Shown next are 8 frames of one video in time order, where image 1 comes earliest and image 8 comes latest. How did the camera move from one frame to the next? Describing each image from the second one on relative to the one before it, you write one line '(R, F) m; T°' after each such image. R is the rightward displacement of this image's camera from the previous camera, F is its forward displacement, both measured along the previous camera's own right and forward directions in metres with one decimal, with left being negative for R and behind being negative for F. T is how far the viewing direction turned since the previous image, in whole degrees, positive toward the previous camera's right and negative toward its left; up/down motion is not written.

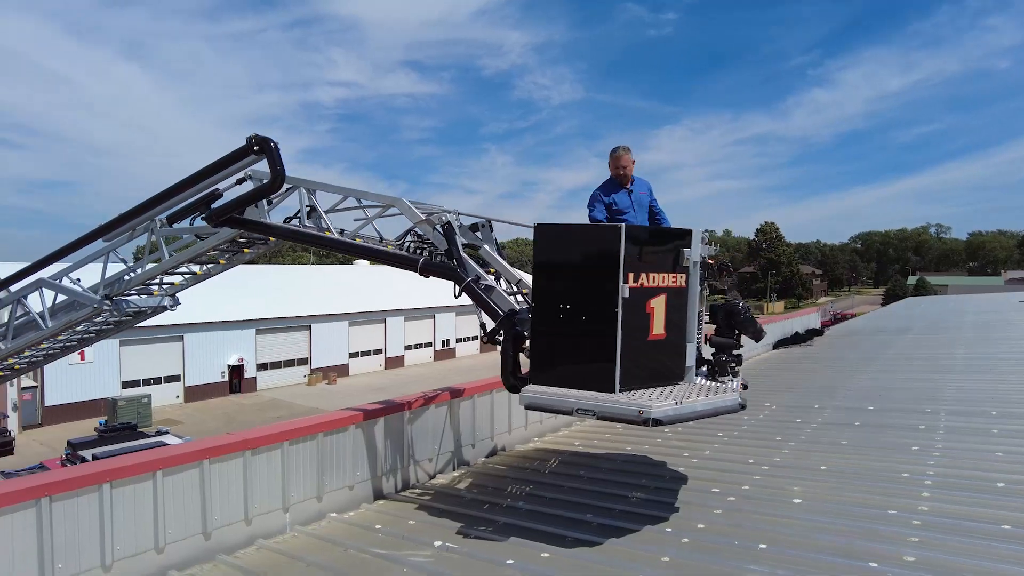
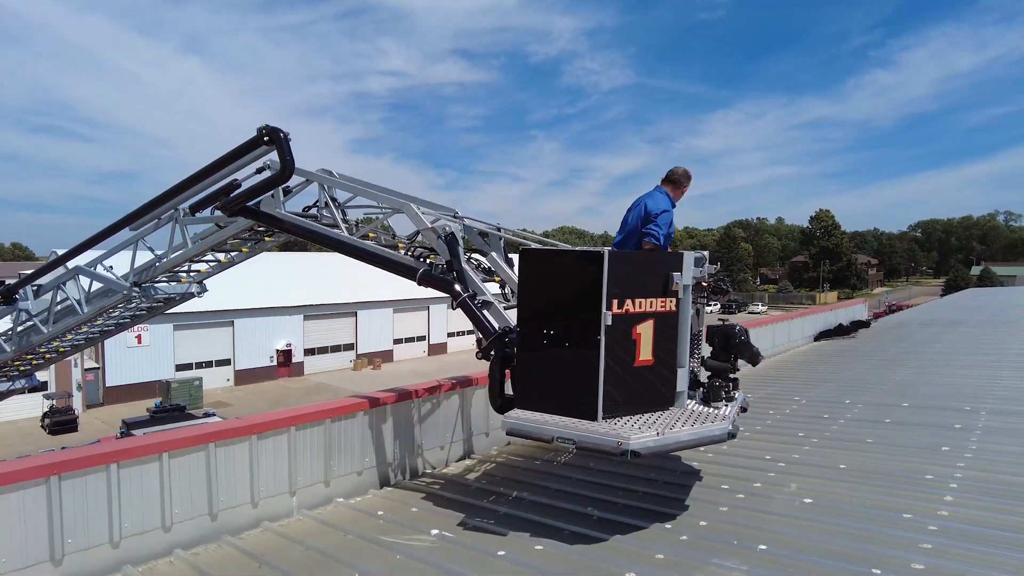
(+0.3, +0.1) m; -4°
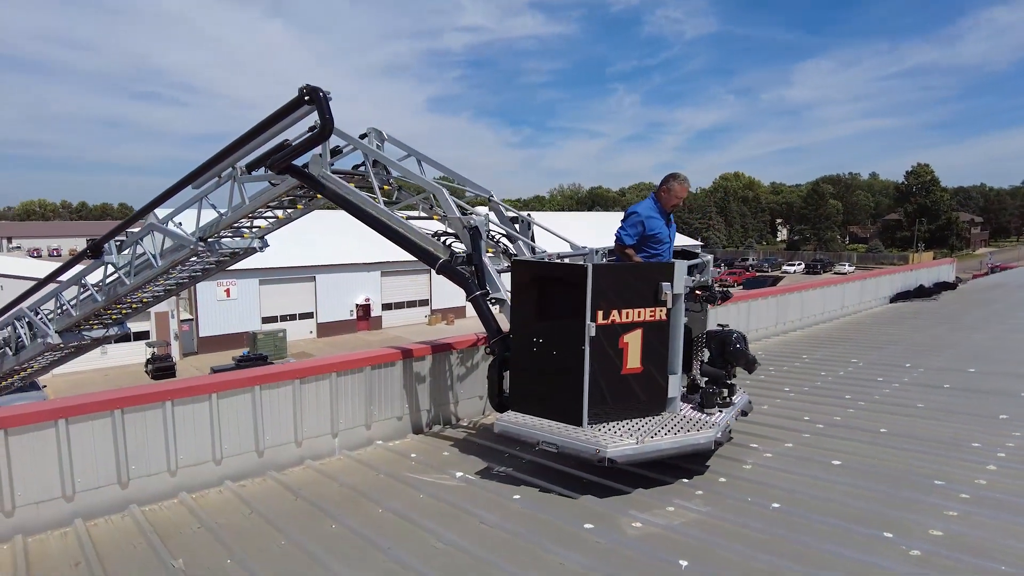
(+0.3, 0.0) m; -7°
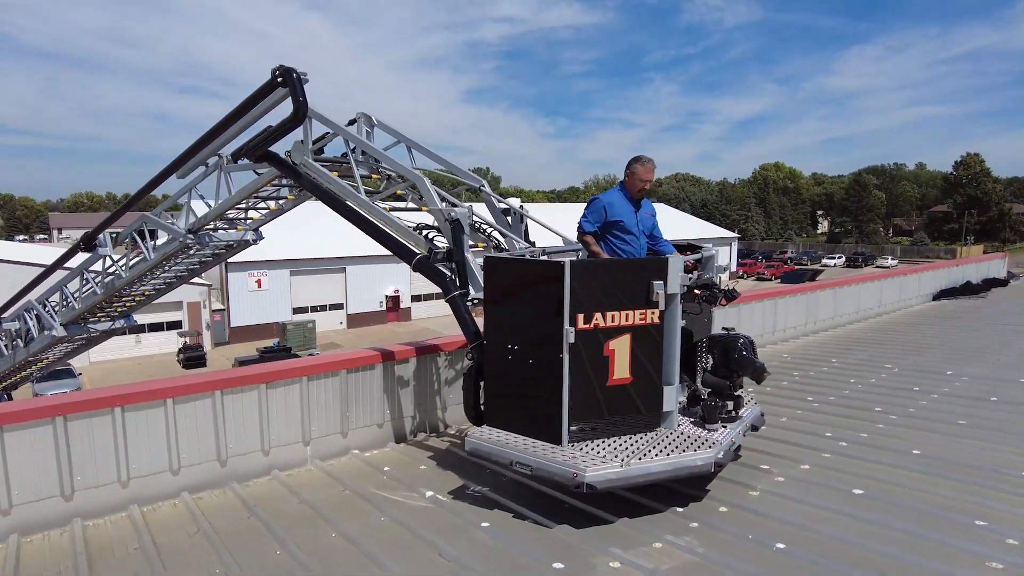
(+0.3, +0.4) m; -3°
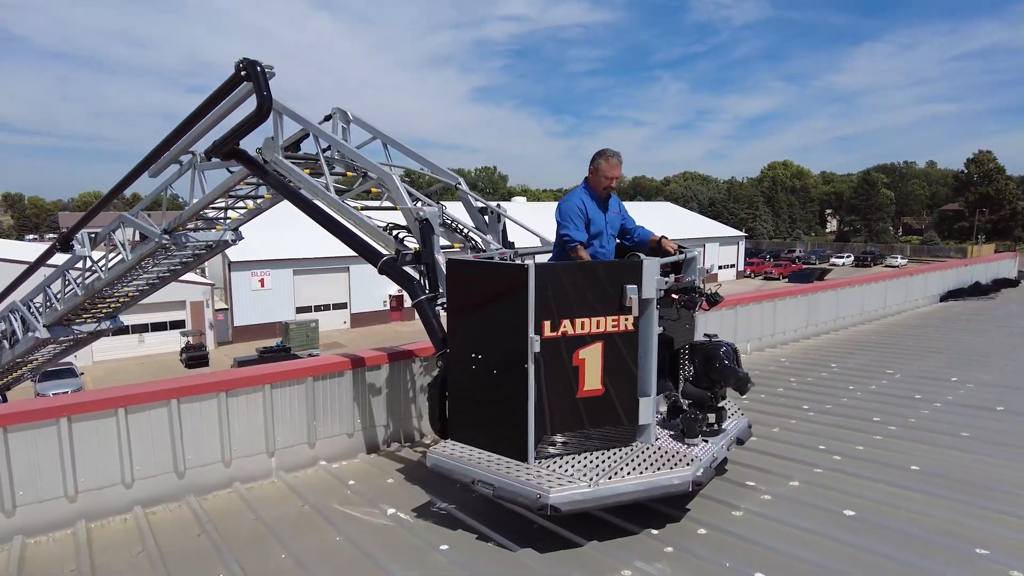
(+0.2, +0.2) m; -1°
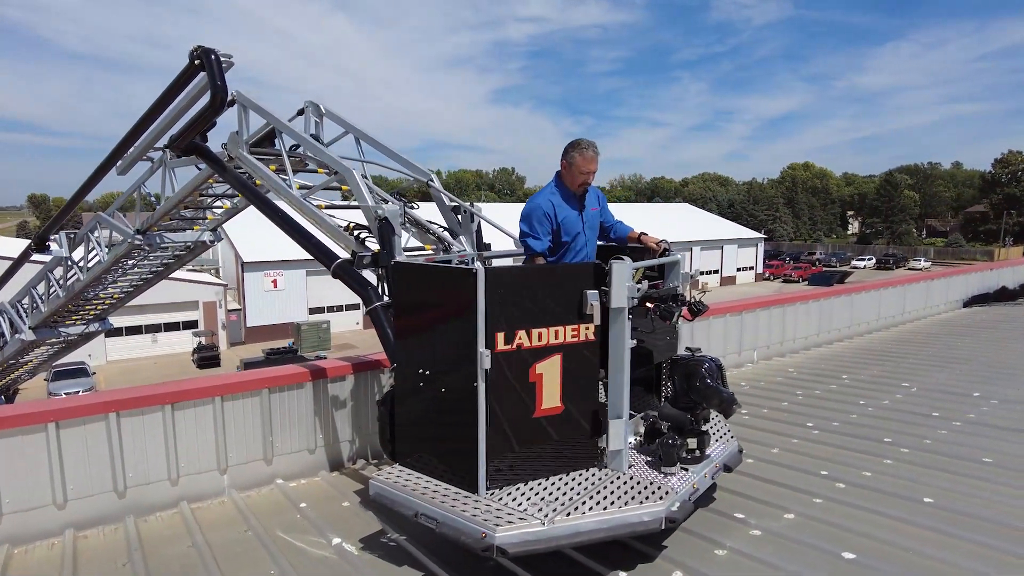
(+0.3, +0.4) m; -2°
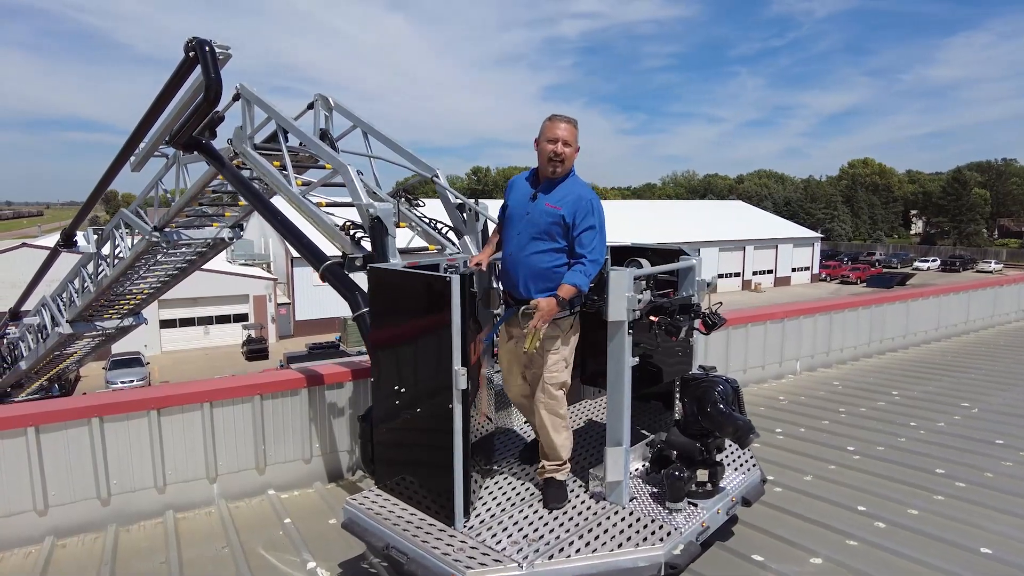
(+0.3, +0.3) m; -4°
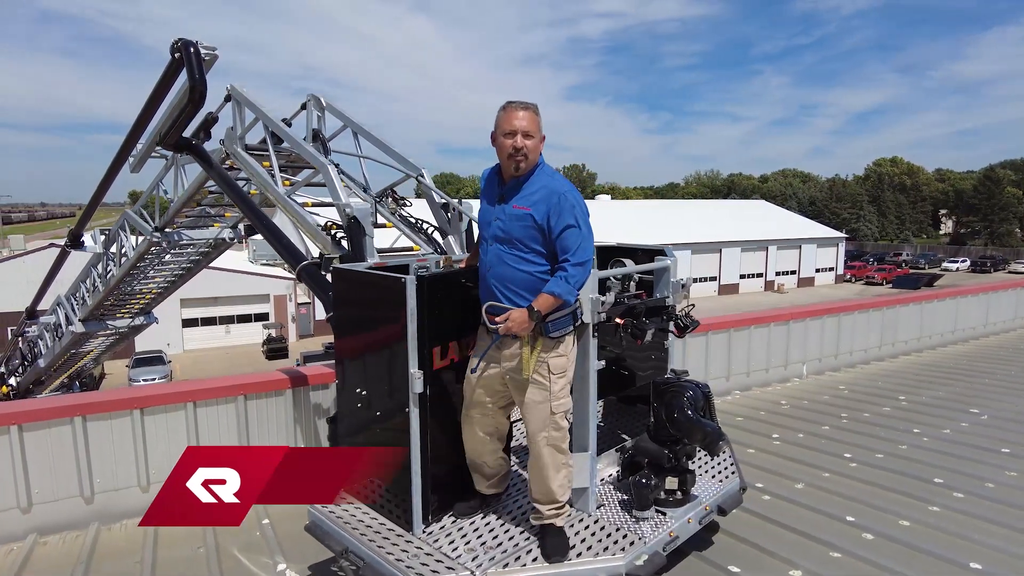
(+0.2, +0.1) m; -2°
